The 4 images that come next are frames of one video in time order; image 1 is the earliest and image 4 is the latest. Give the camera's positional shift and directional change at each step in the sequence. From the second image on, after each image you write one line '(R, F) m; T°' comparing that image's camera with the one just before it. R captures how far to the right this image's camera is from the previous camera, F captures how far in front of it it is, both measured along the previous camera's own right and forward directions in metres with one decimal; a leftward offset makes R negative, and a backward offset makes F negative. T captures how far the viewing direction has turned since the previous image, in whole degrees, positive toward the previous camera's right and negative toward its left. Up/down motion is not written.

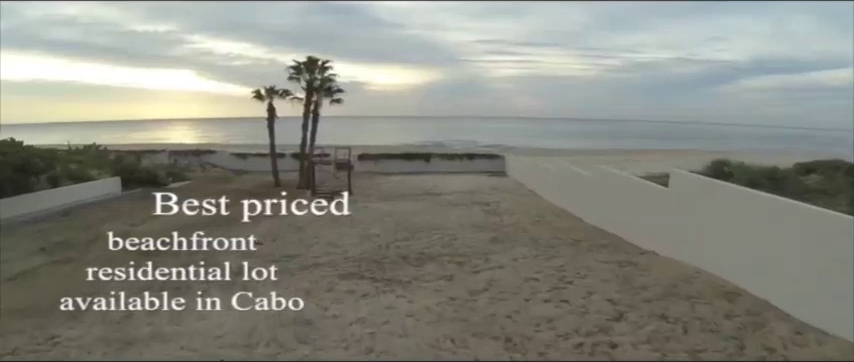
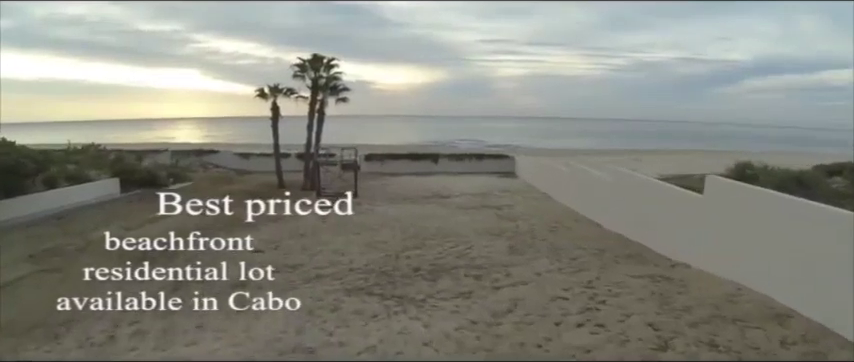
(-0.1, +0.5) m; 0°
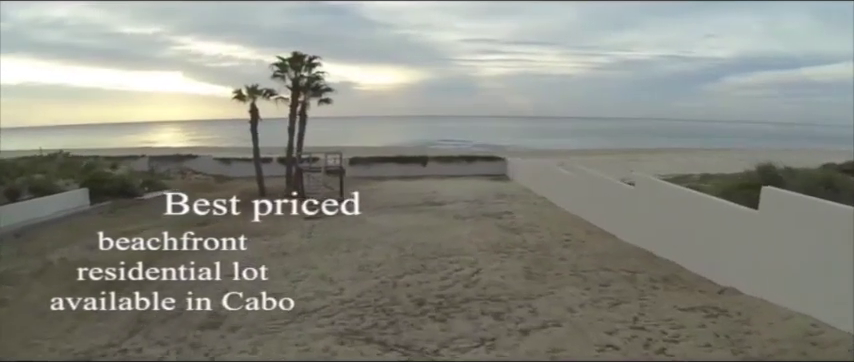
(-0.2, +1.0) m; +1°
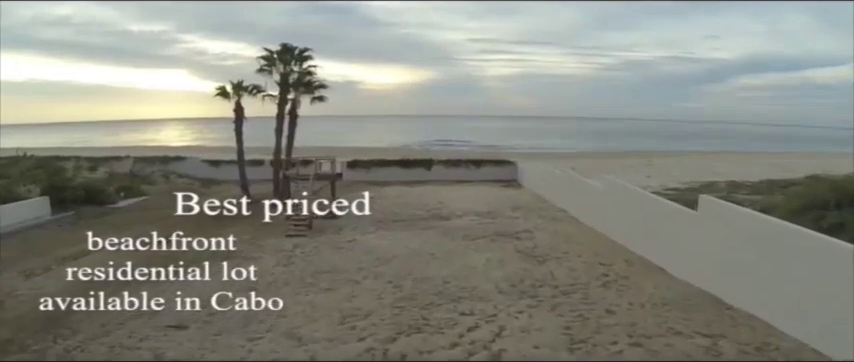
(0.0, +1.7) m; 0°
